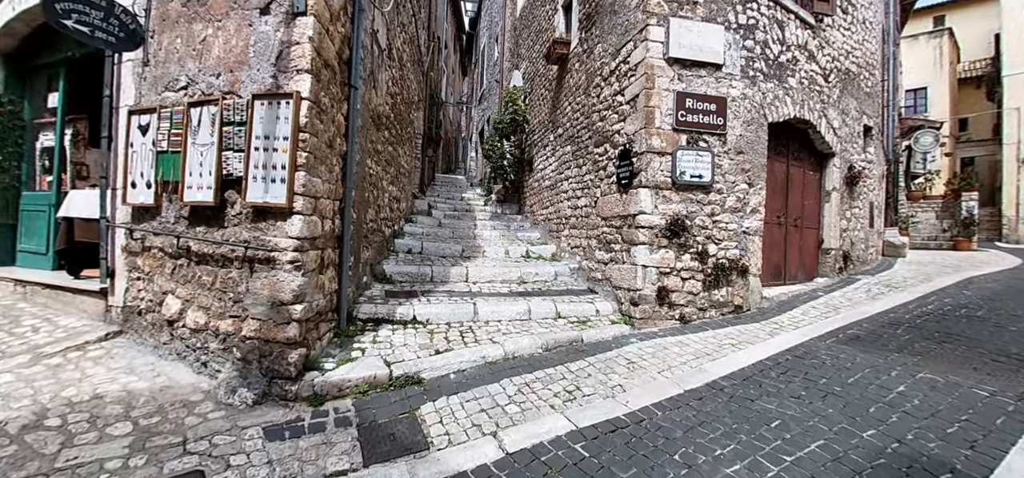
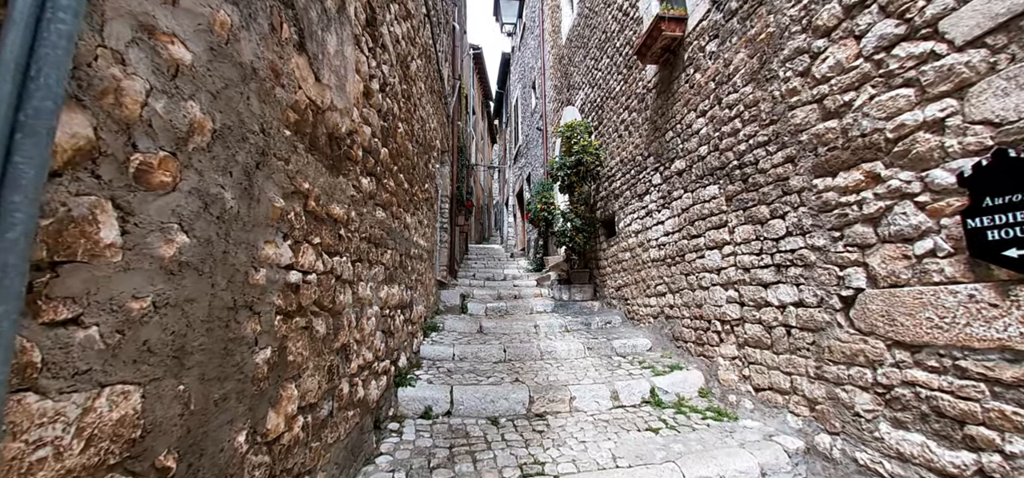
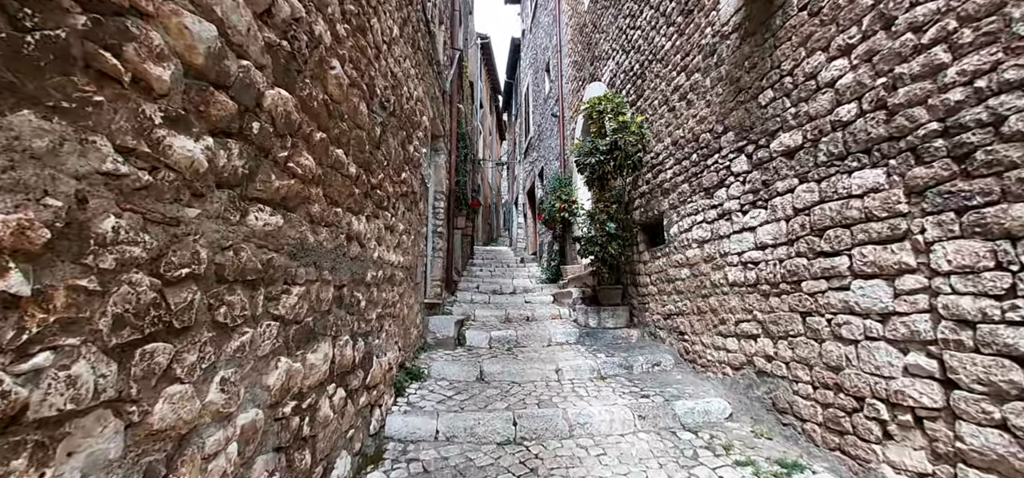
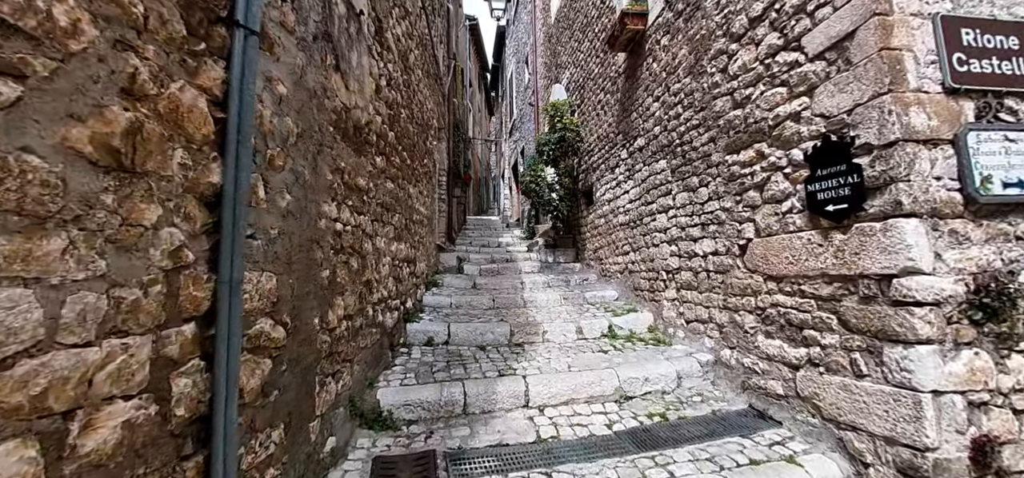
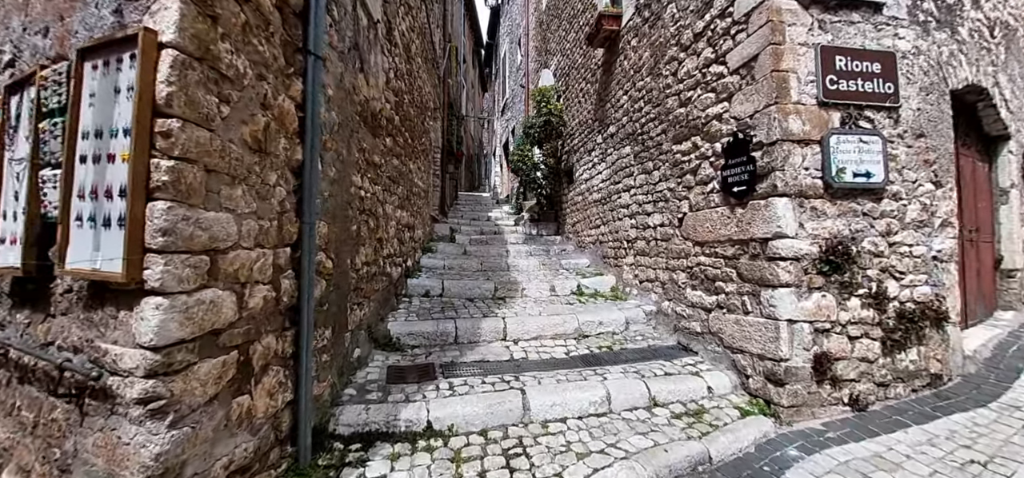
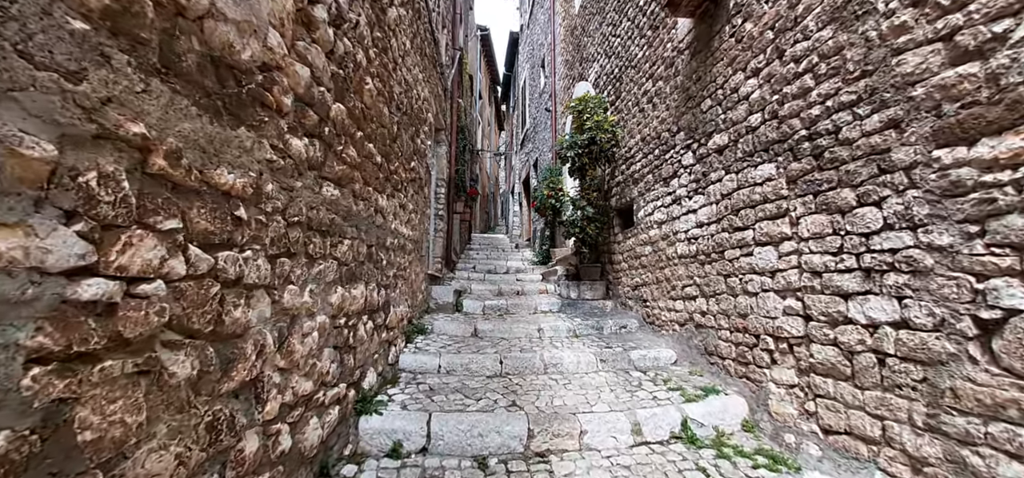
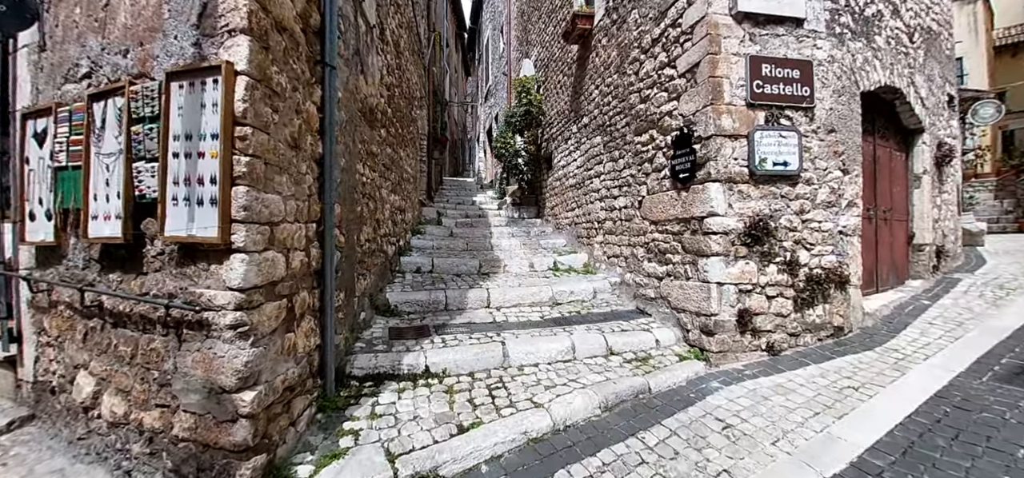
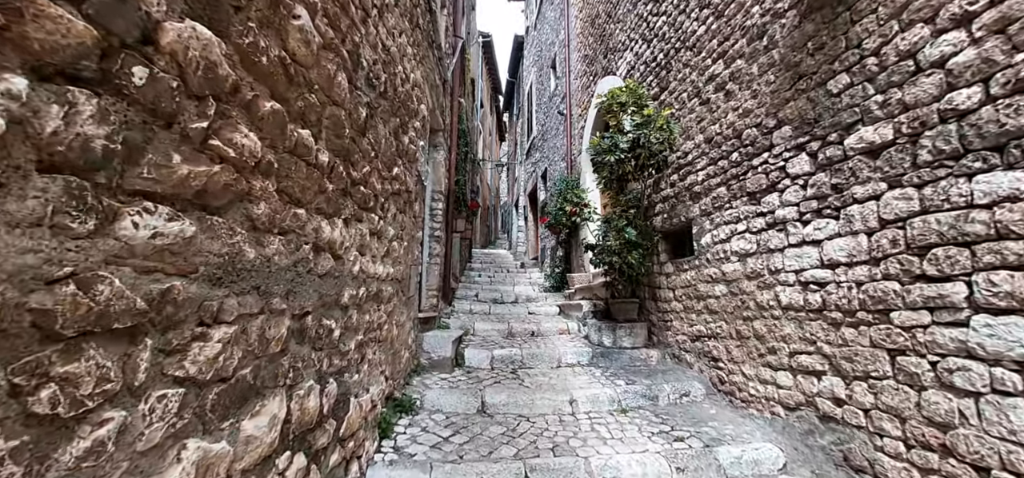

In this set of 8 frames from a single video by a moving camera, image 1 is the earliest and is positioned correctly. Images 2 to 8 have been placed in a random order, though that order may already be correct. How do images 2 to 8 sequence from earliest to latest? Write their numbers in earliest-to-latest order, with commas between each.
7, 5, 4, 2, 6, 3, 8
